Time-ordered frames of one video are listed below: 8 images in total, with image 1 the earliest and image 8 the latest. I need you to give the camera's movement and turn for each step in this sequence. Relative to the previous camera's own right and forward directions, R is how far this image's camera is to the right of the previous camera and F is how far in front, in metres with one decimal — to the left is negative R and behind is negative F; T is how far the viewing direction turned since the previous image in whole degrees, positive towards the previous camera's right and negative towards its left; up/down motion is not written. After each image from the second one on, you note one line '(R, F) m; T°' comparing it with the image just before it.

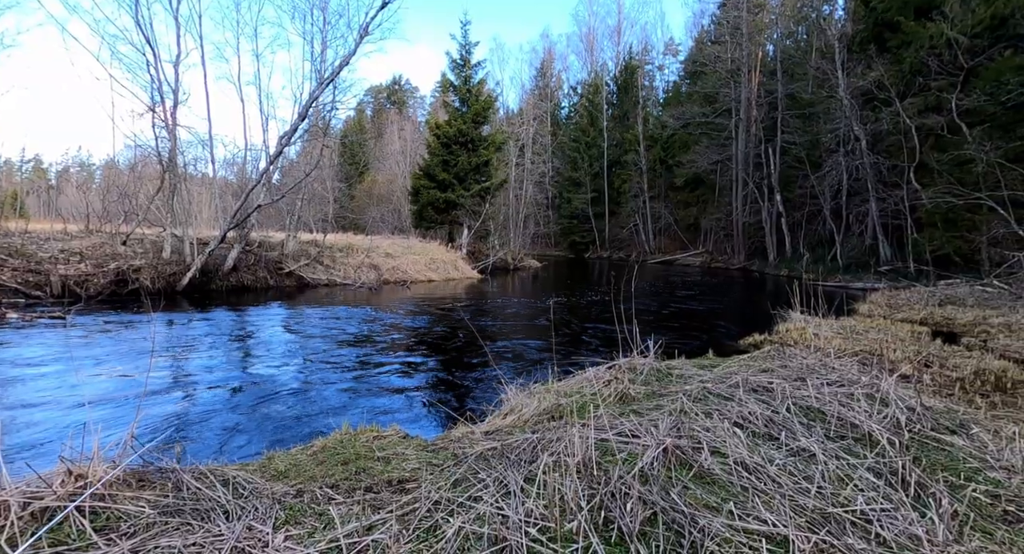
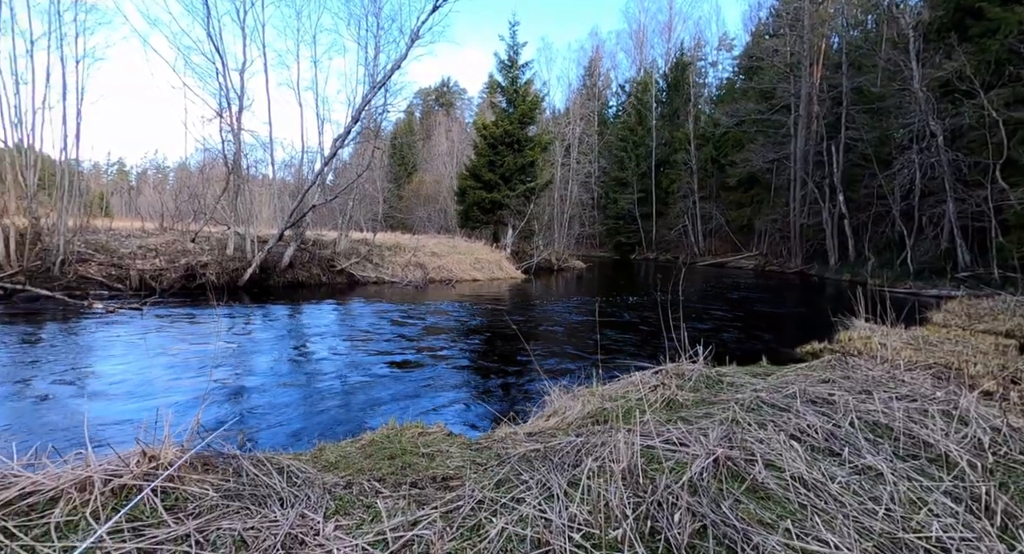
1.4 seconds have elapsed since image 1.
(0.0, 0.0) m; -5°
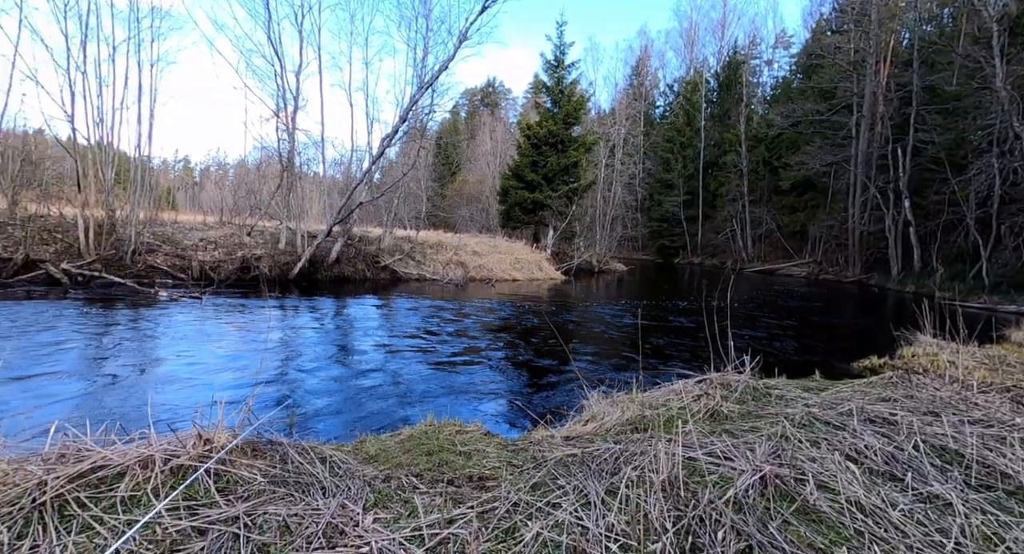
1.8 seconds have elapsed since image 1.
(0.0, 0.0) m; -4°
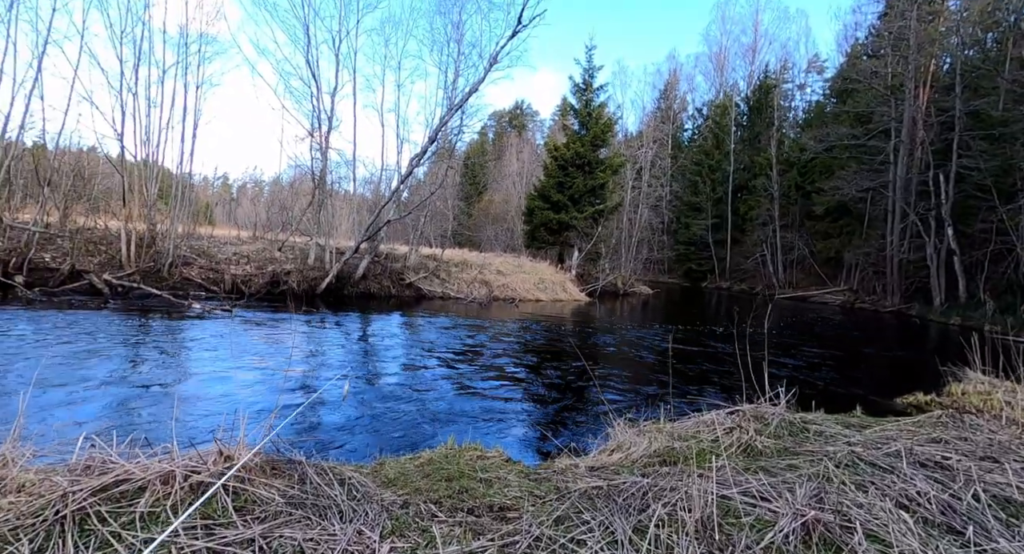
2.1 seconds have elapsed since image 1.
(0.0, +0.1) m; -3°
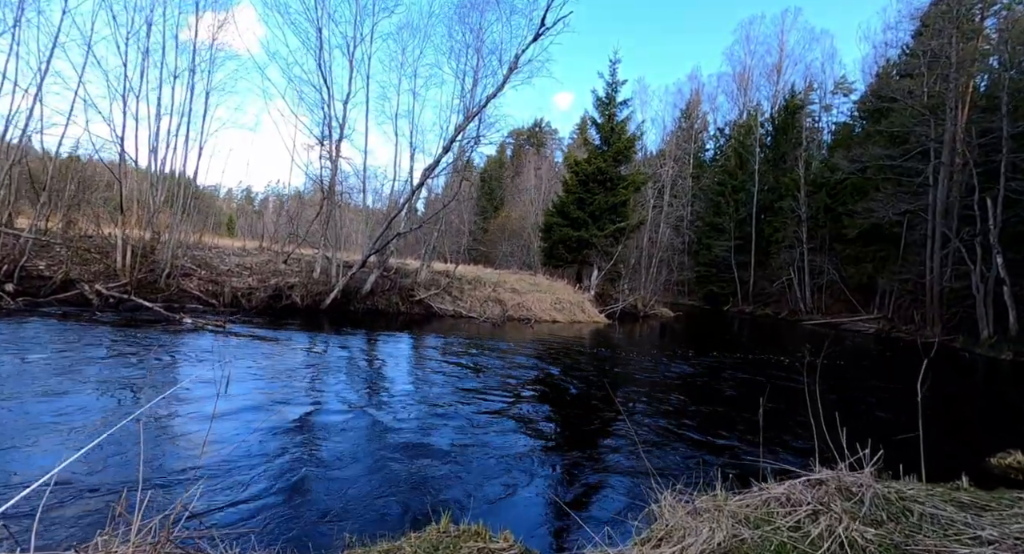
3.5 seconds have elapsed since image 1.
(0.0, +0.9) m; -2°
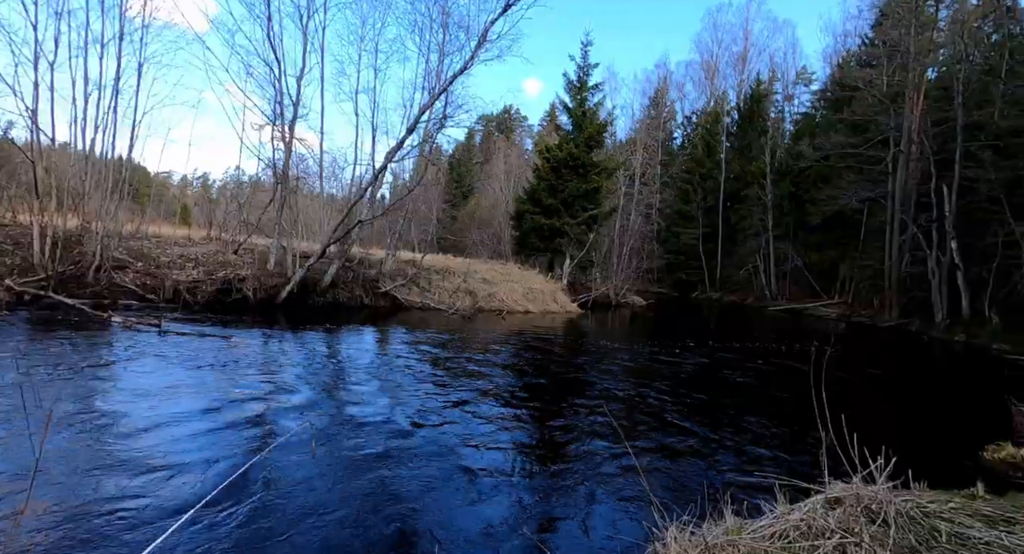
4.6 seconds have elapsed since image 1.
(0.0, +0.7) m; +3°
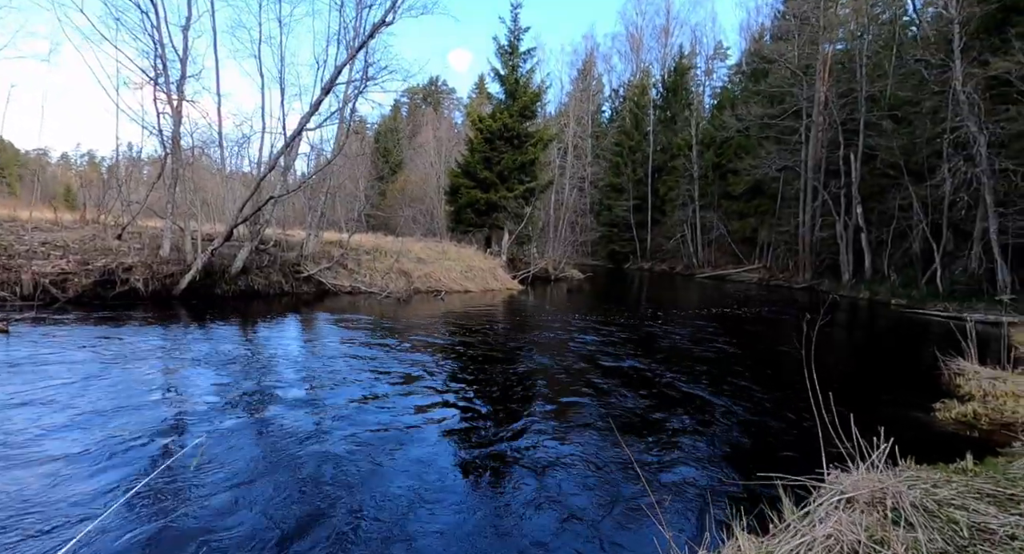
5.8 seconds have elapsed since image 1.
(-0.1, +0.9) m; +7°
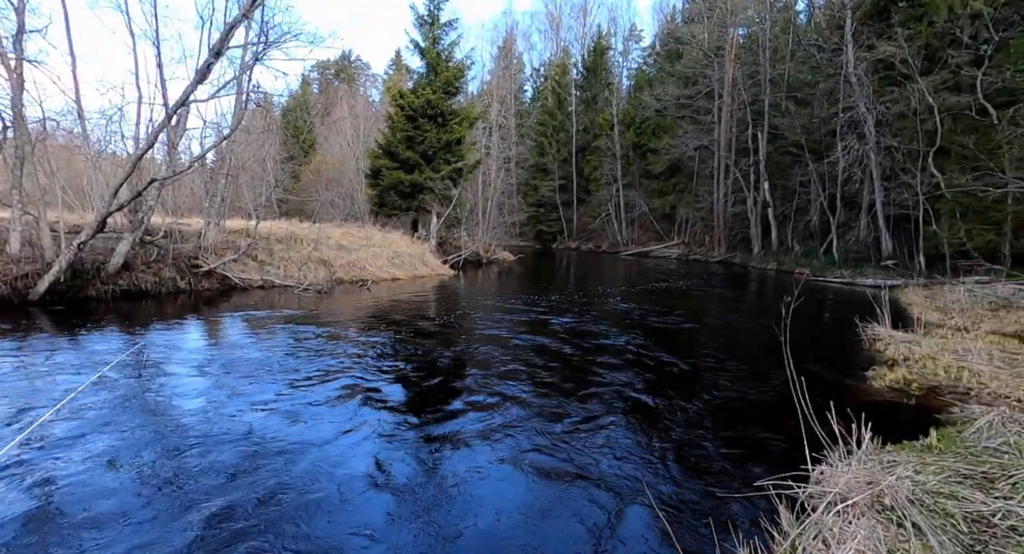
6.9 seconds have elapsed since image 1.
(-0.1, +0.7) m; +8°
